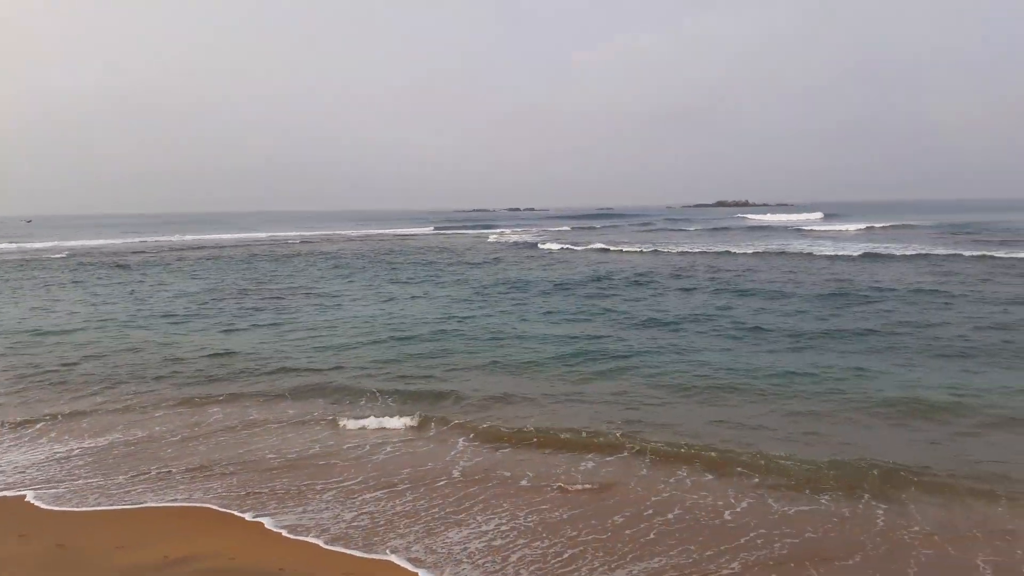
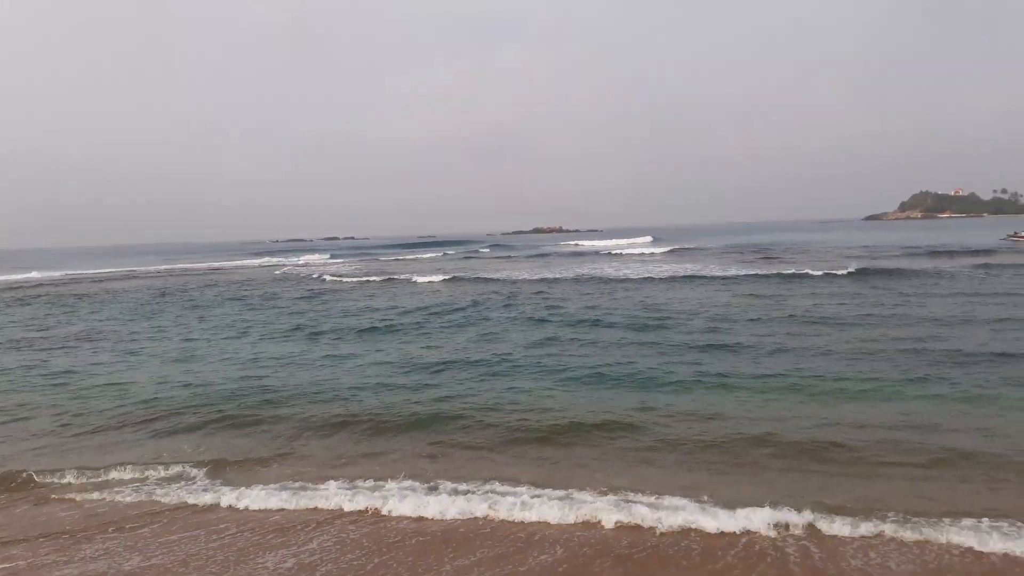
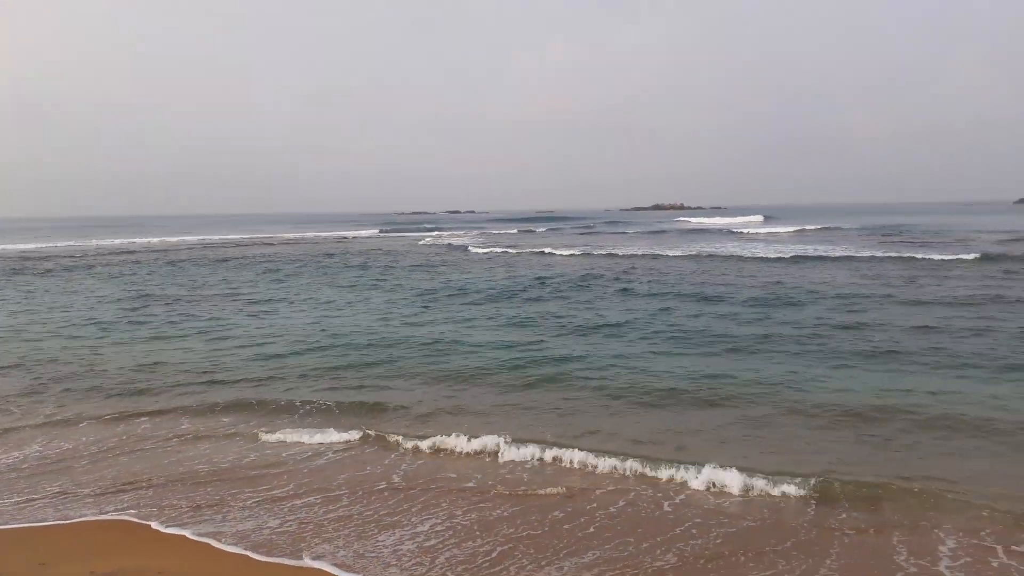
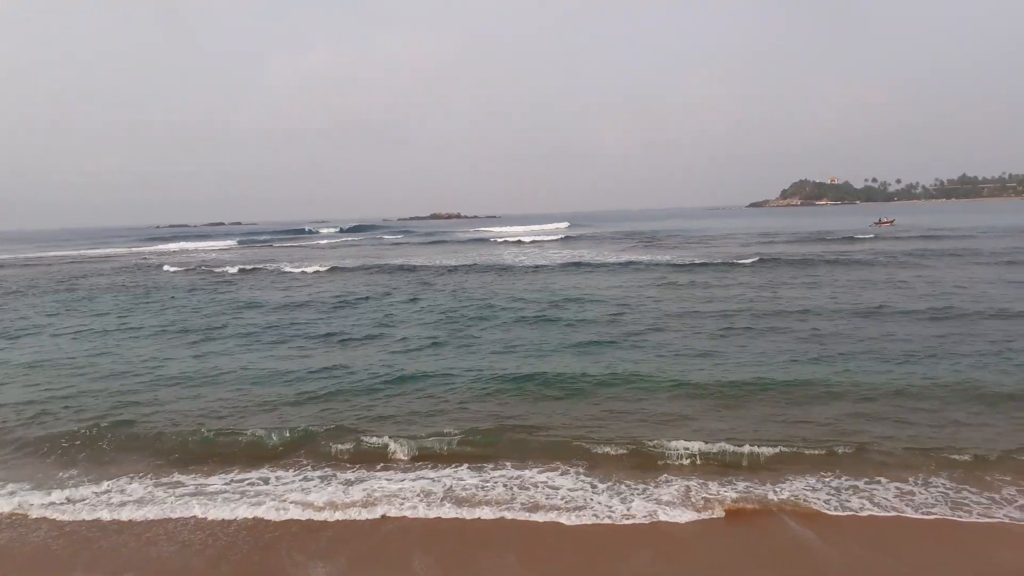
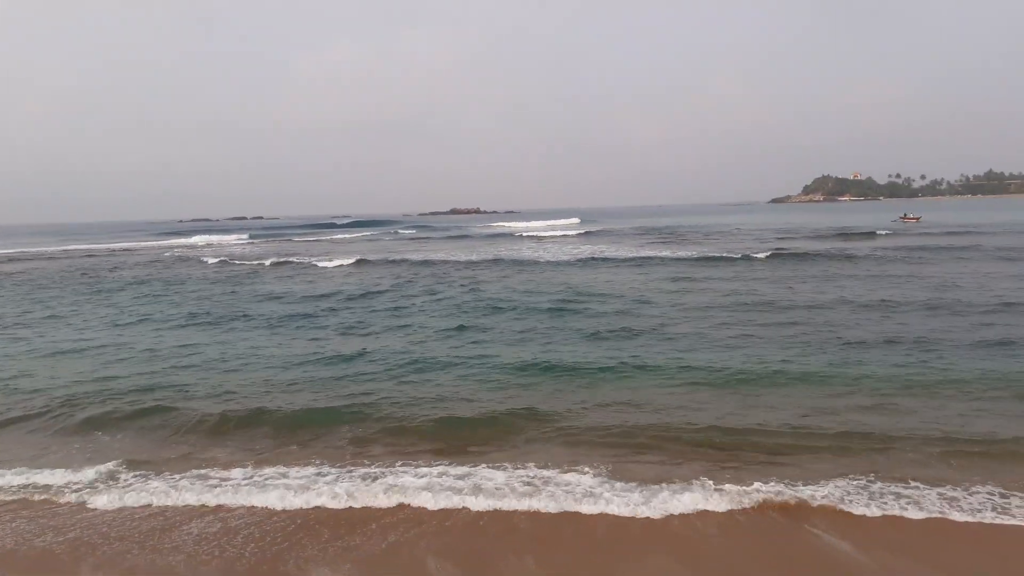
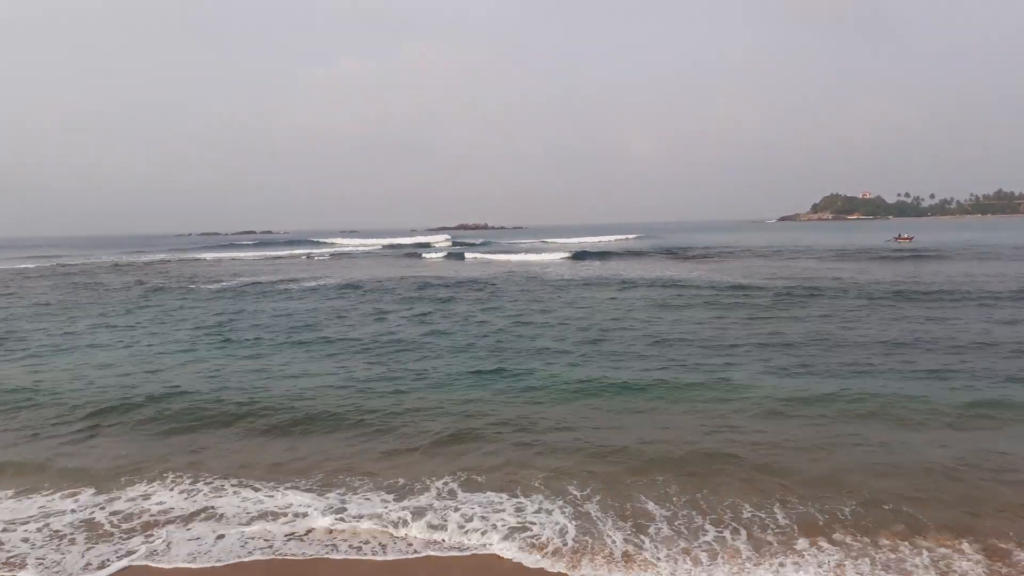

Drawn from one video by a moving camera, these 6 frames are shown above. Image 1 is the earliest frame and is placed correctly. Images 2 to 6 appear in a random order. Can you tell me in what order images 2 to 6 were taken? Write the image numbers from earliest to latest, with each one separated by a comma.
3, 2, 5, 4, 6
